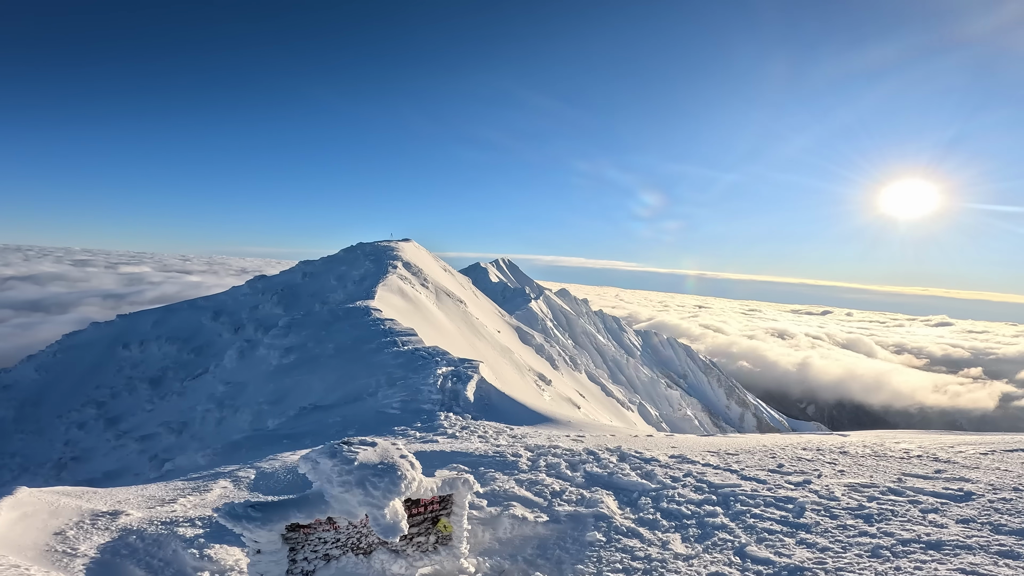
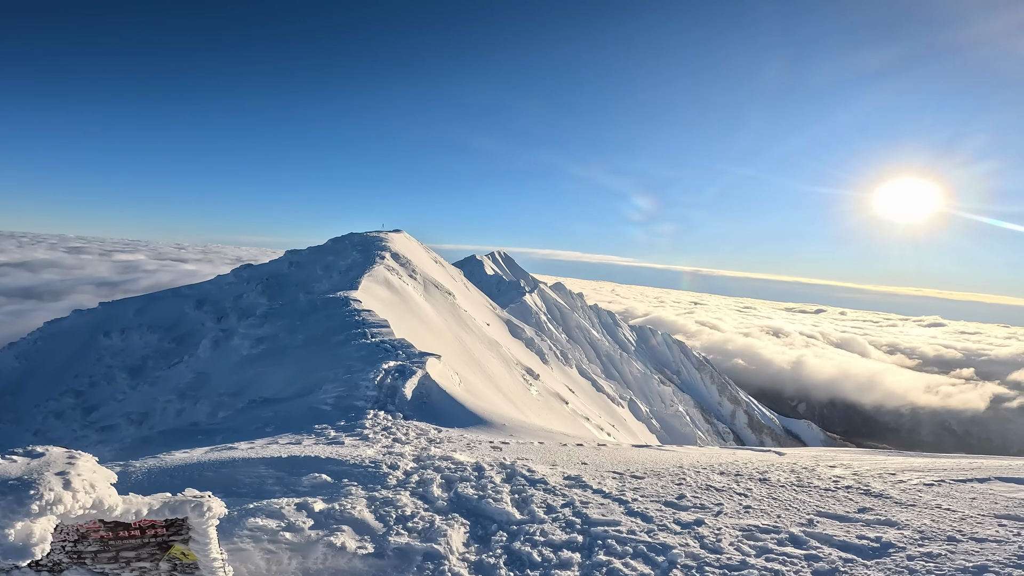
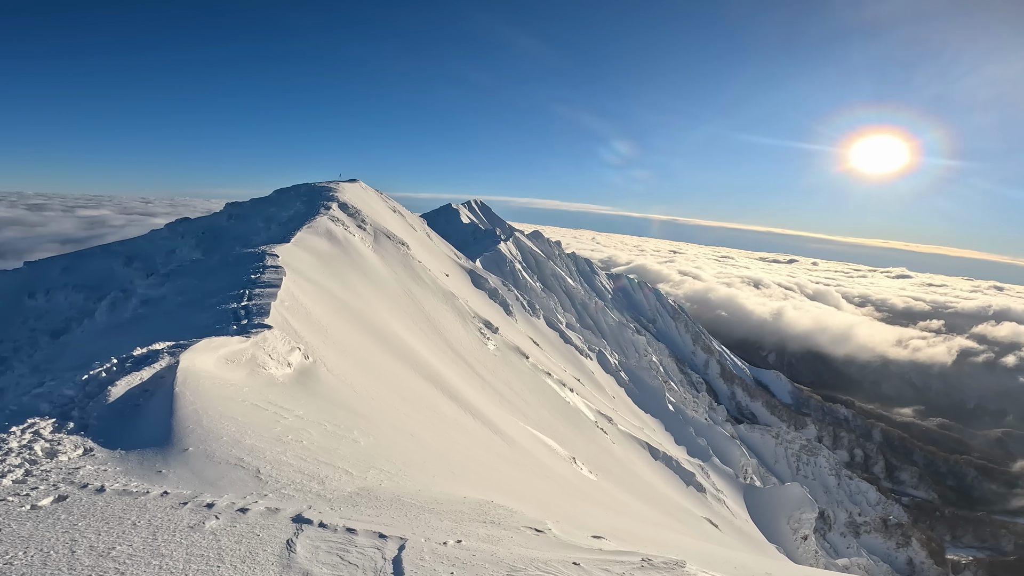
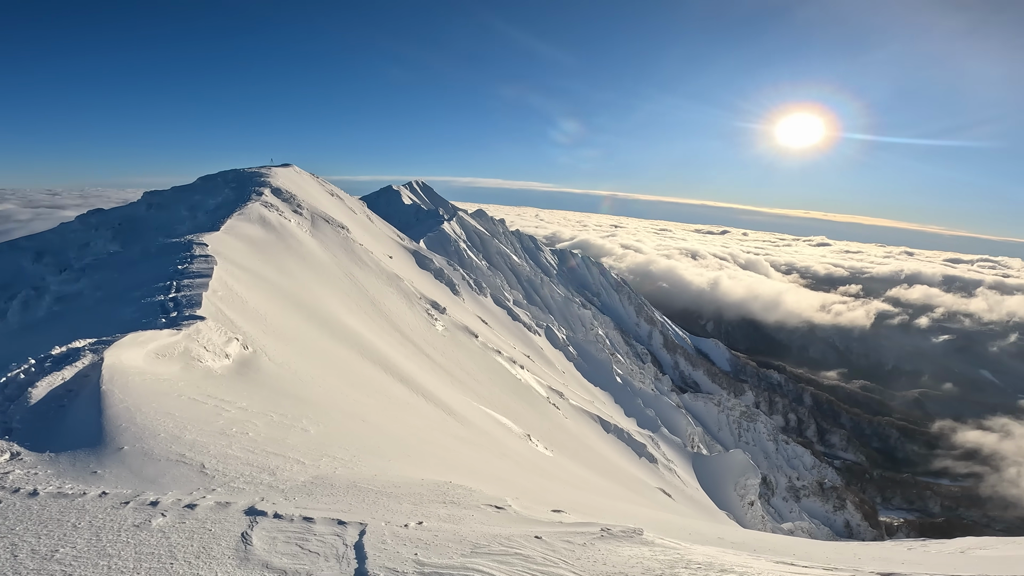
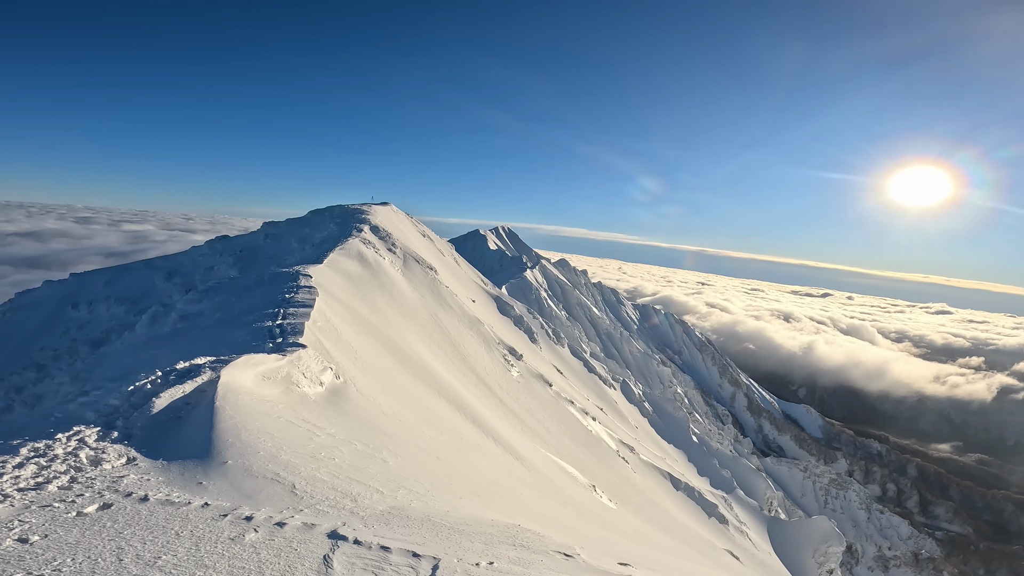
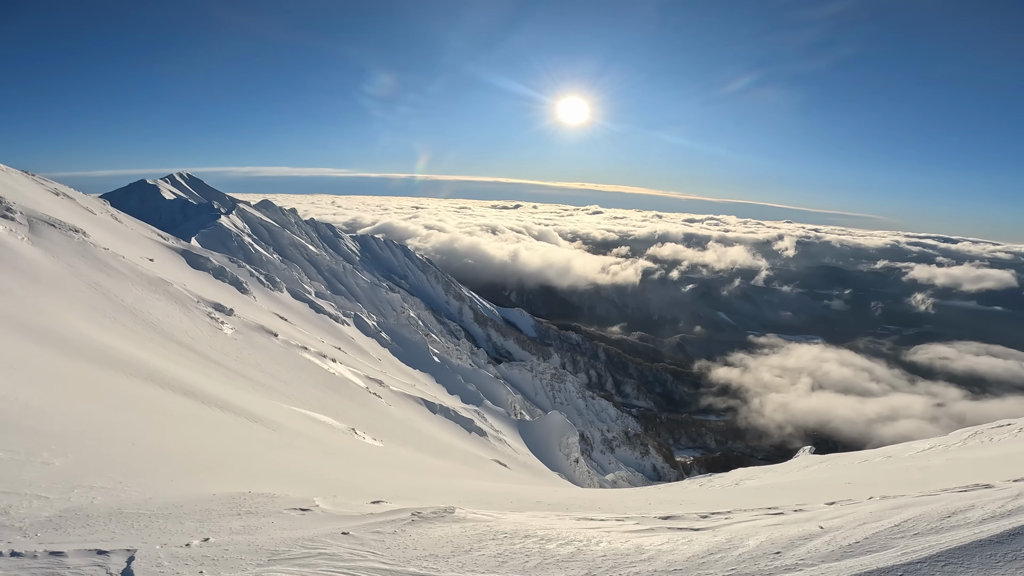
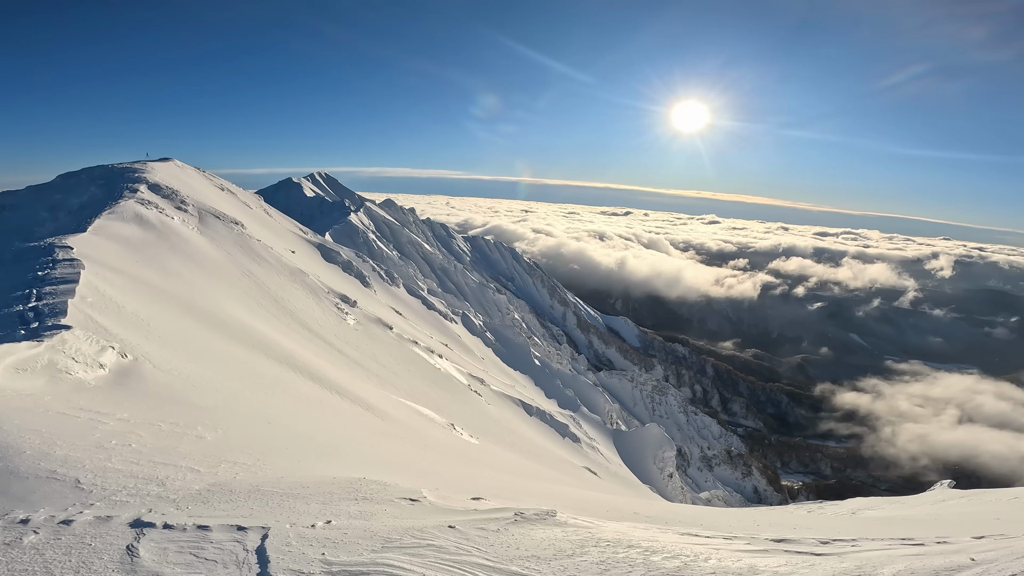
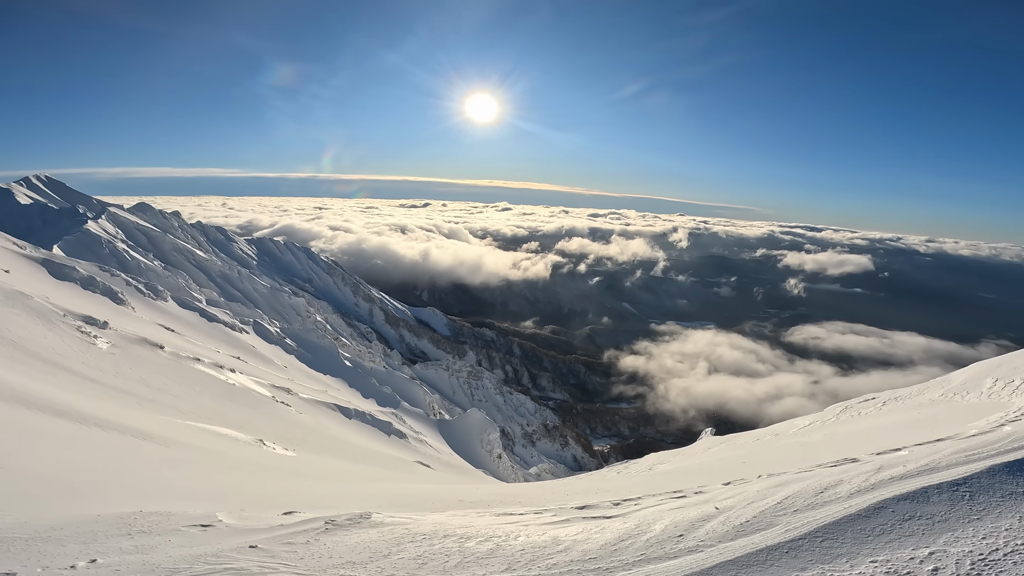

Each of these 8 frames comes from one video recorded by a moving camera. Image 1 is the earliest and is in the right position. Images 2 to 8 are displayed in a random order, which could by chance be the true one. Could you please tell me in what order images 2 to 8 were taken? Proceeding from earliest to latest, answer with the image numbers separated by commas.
2, 5, 3, 4, 7, 6, 8
